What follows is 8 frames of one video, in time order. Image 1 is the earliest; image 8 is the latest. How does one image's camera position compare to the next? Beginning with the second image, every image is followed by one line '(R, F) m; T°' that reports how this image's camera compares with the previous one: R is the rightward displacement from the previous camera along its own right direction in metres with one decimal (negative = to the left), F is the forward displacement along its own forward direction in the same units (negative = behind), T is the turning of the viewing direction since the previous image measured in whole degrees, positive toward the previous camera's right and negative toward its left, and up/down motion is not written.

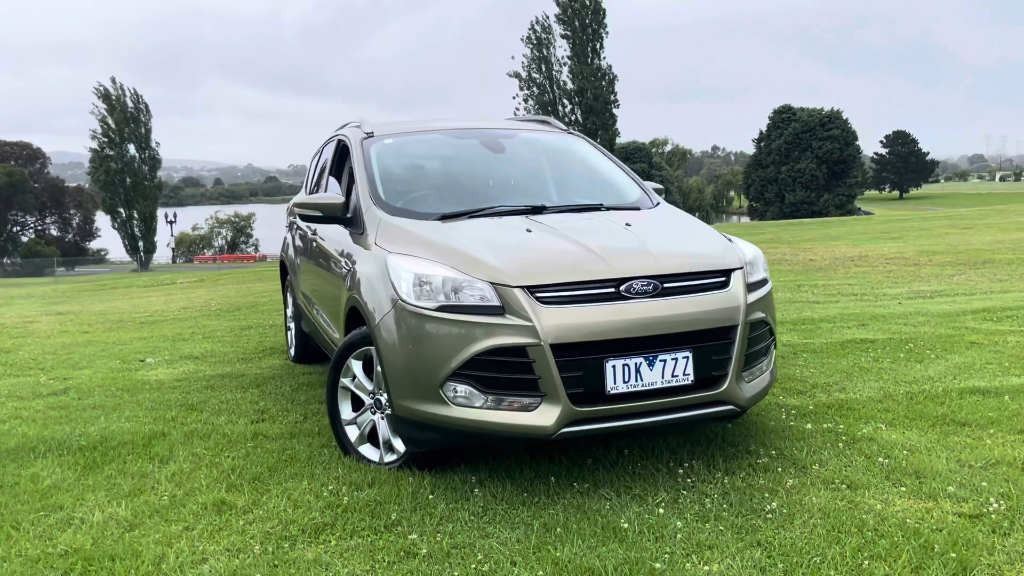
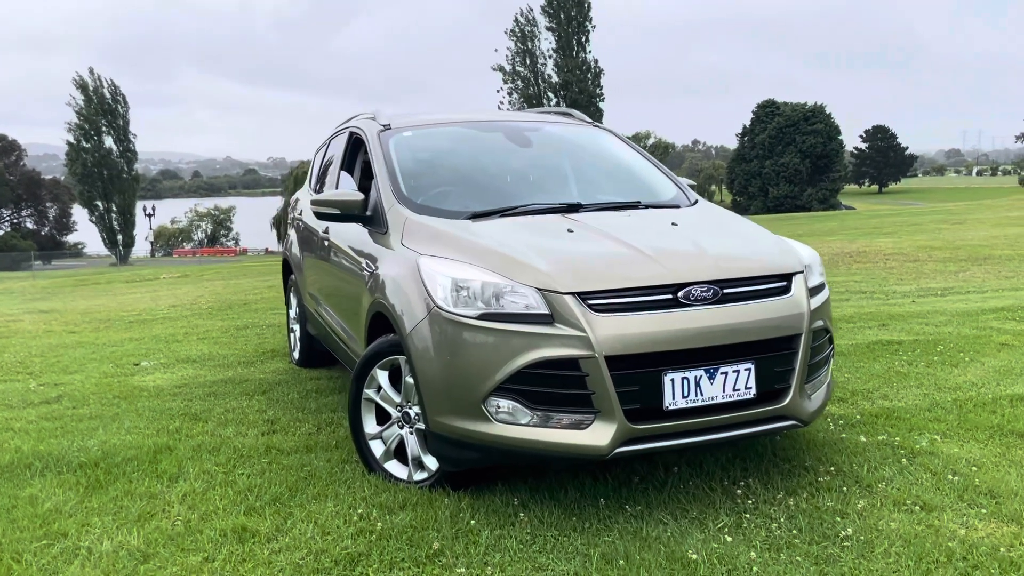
(-0.2, +0.3) m; +1°
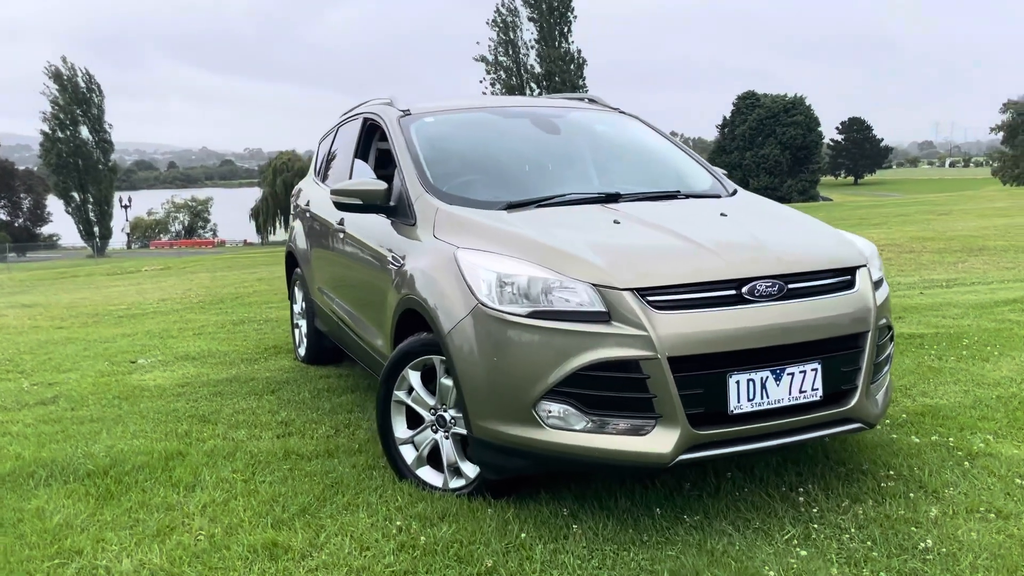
(-0.2, +0.2) m; +1°
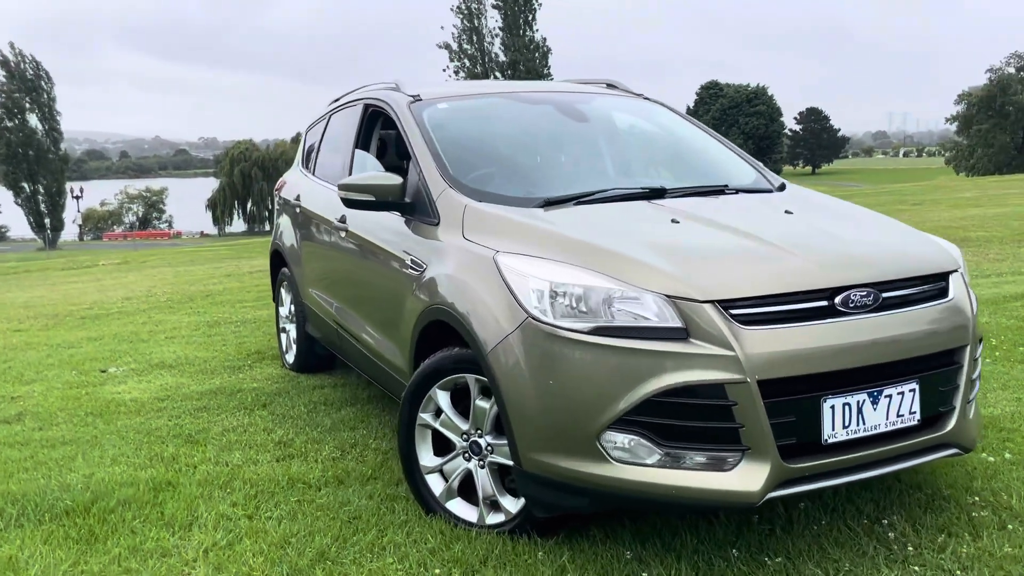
(-0.2, +0.4) m; +3°
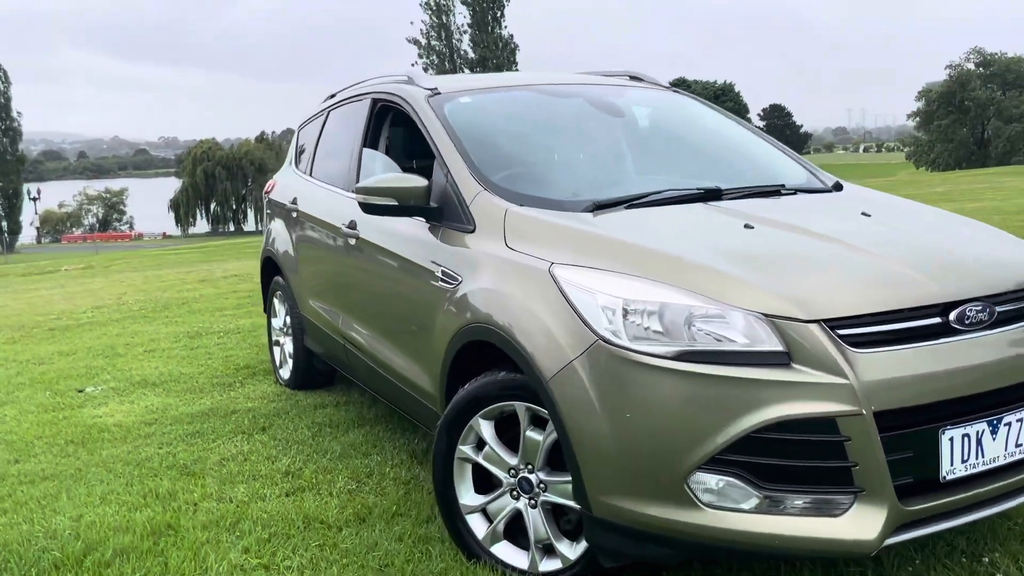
(-0.2, +0.3) m; +2°
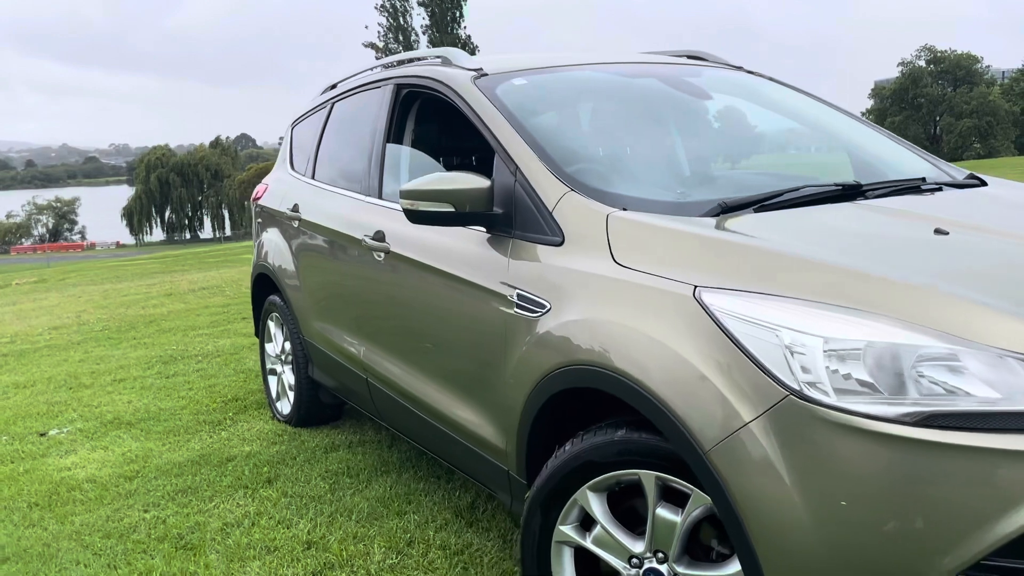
(-0.3, +0.6) m; +3°
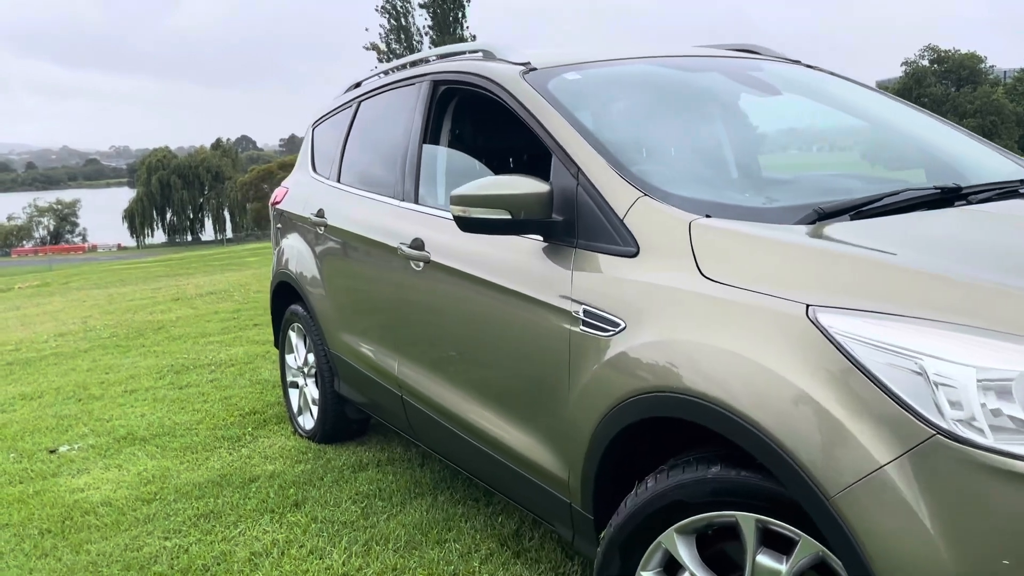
(-0.1, +0.2) m; 0°
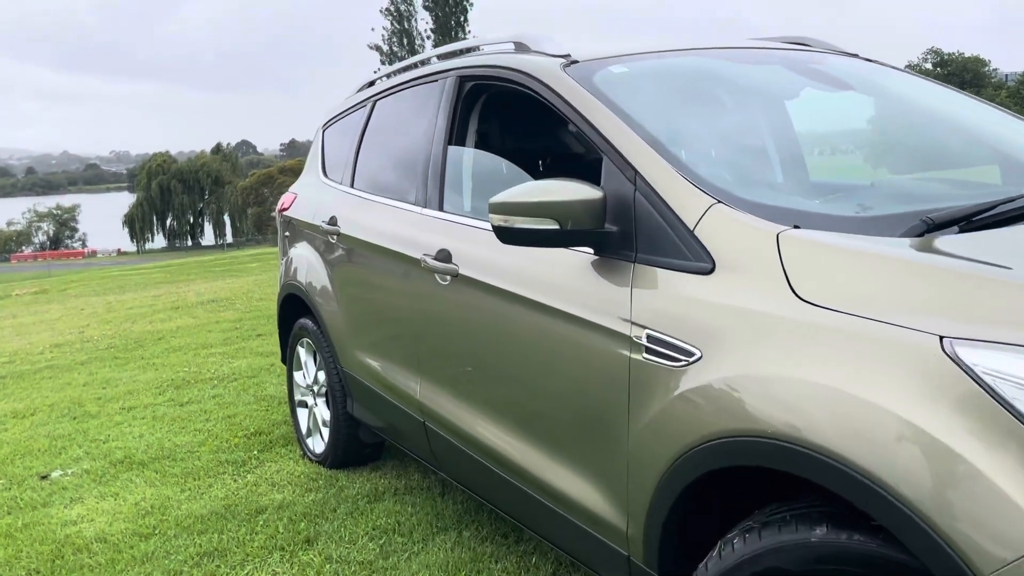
(-0.1, +0.3) m; 0°
